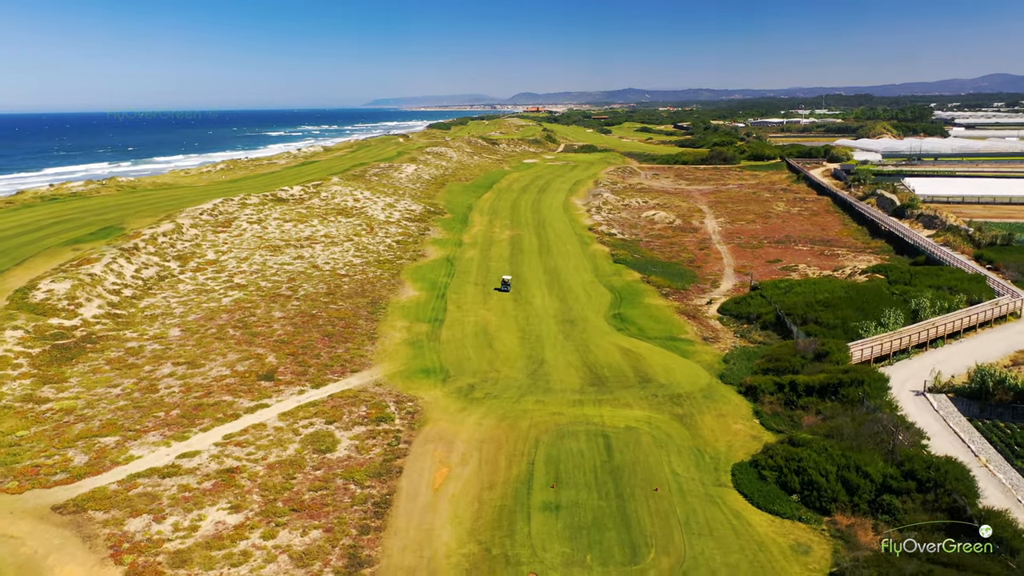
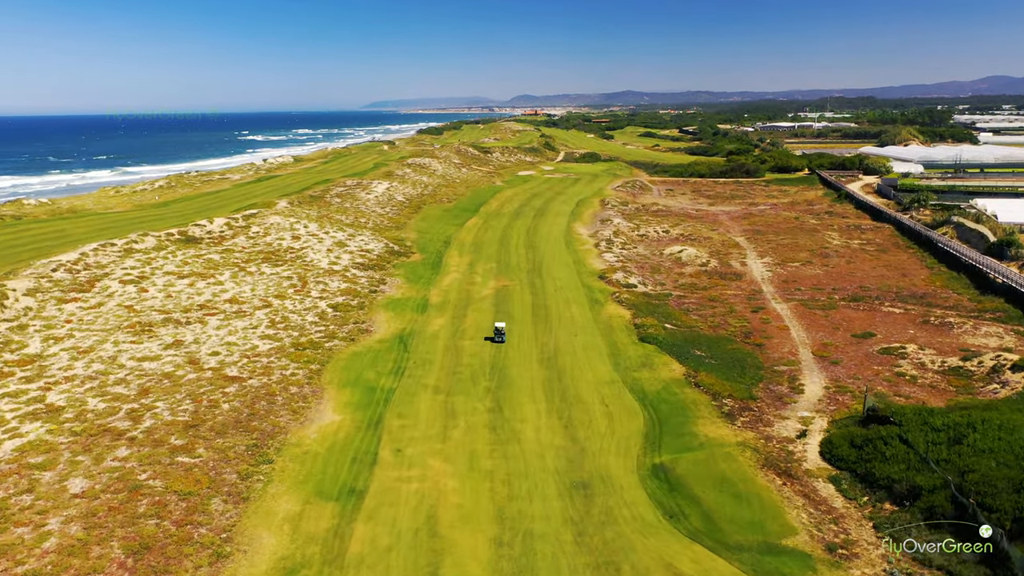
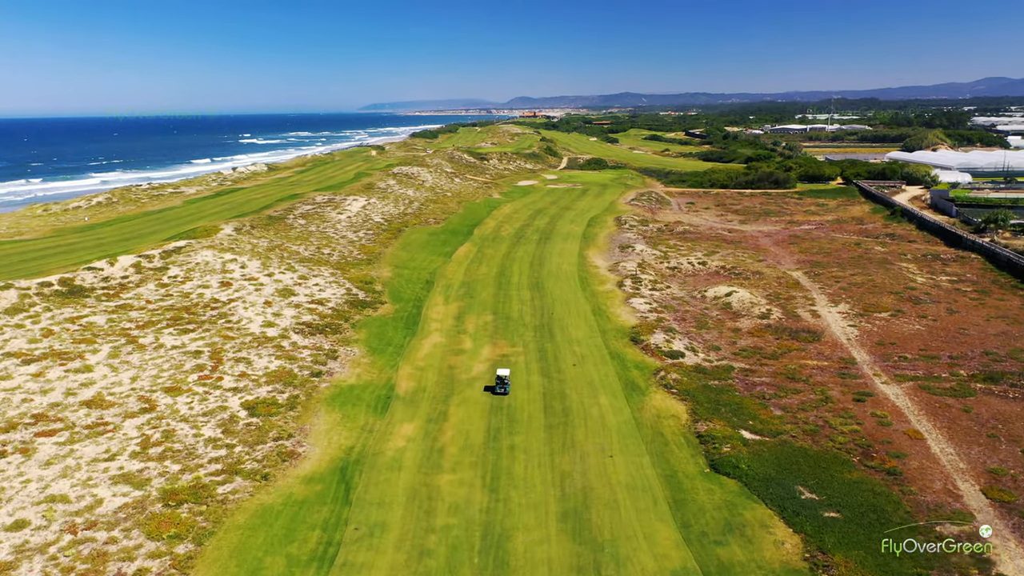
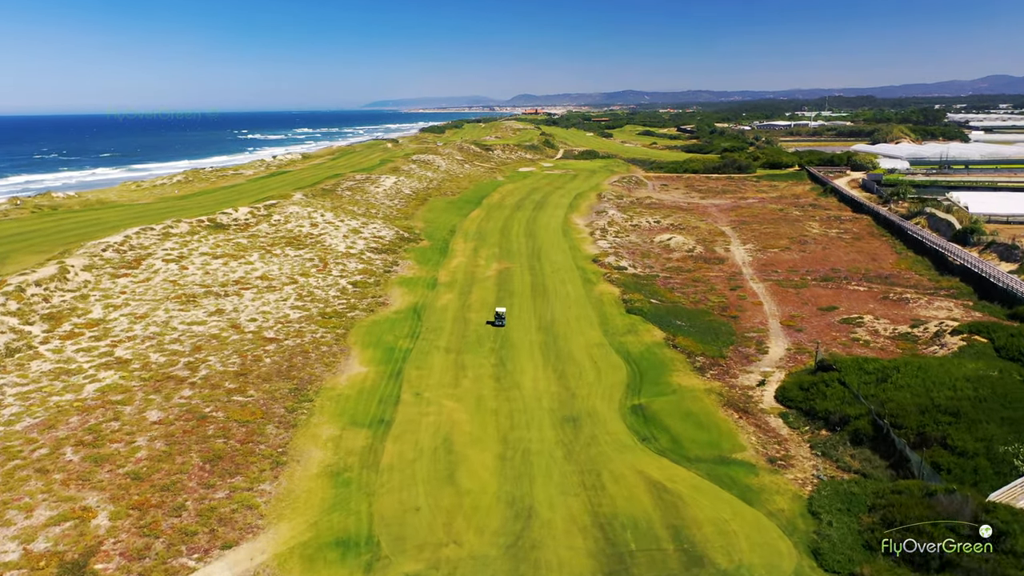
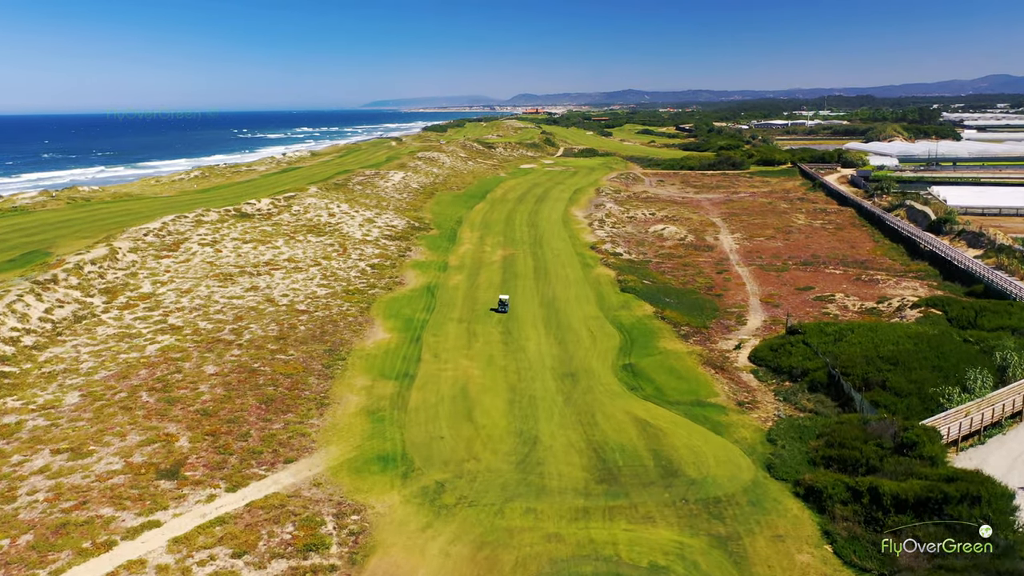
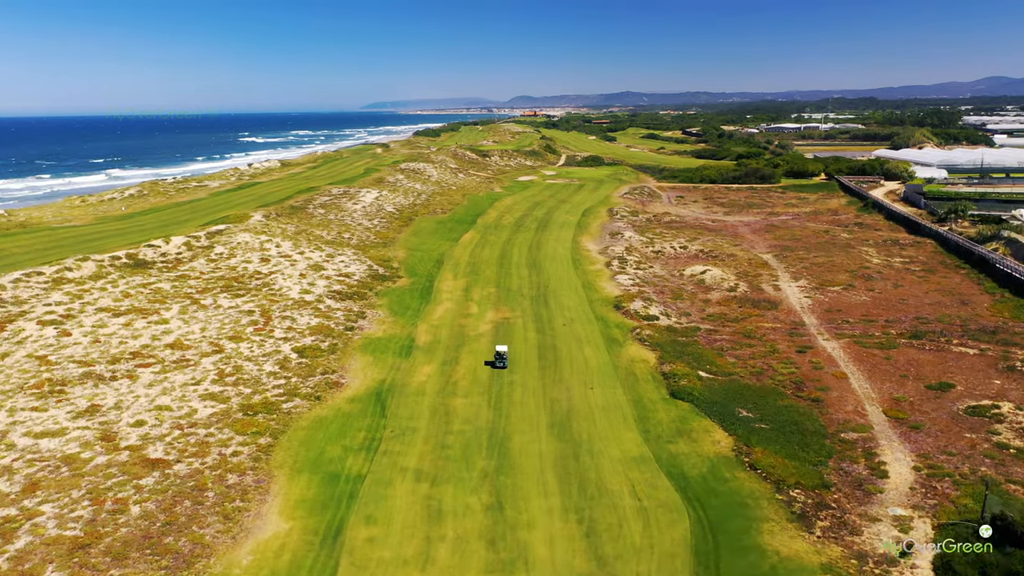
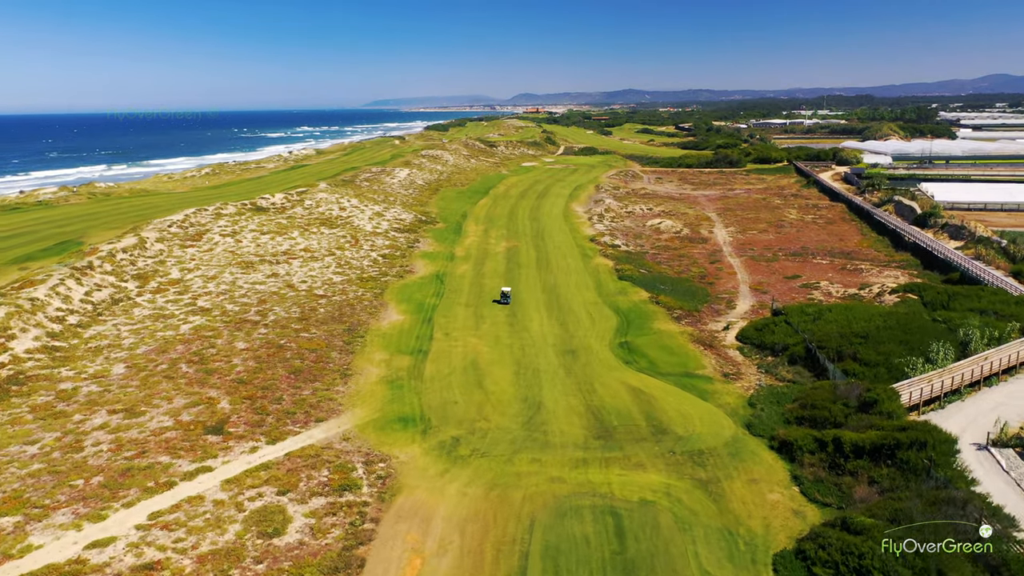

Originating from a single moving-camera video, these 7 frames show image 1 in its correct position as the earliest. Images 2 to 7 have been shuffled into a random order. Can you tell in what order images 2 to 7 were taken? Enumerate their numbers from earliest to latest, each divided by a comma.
7, 5, 4, 2, 6, 3
